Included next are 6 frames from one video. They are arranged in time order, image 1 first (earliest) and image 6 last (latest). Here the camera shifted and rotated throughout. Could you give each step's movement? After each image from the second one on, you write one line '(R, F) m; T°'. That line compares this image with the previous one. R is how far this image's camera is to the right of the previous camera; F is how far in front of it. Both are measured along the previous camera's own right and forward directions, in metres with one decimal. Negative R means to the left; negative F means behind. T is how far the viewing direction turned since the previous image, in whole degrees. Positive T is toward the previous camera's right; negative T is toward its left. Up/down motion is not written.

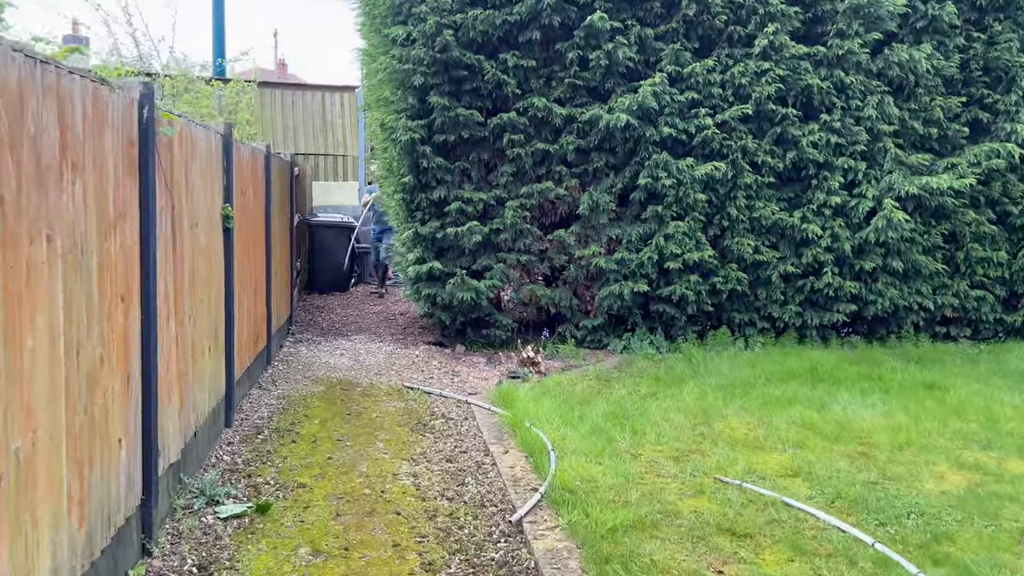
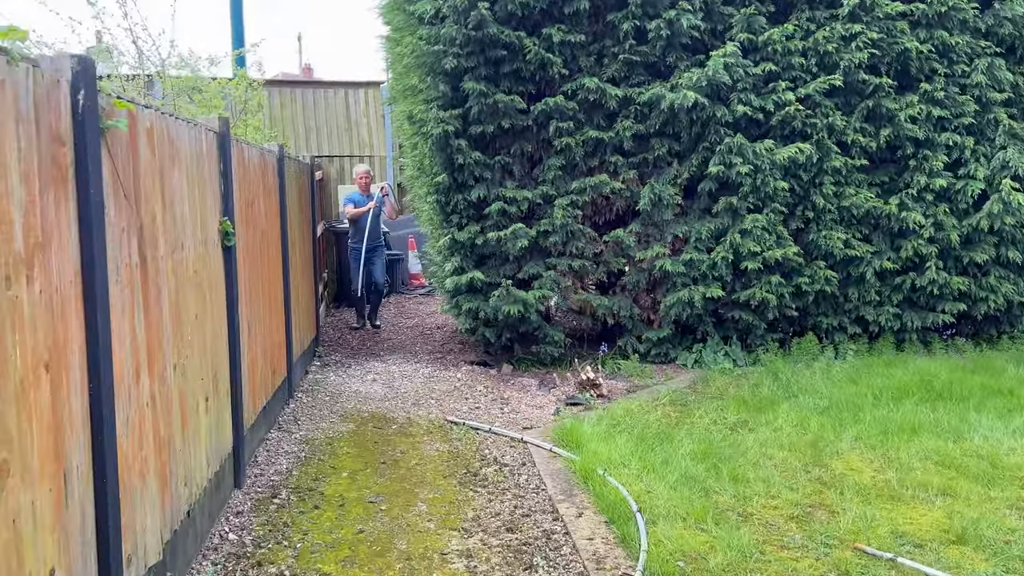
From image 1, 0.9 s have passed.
(-0.2, +1.0) m; -2°
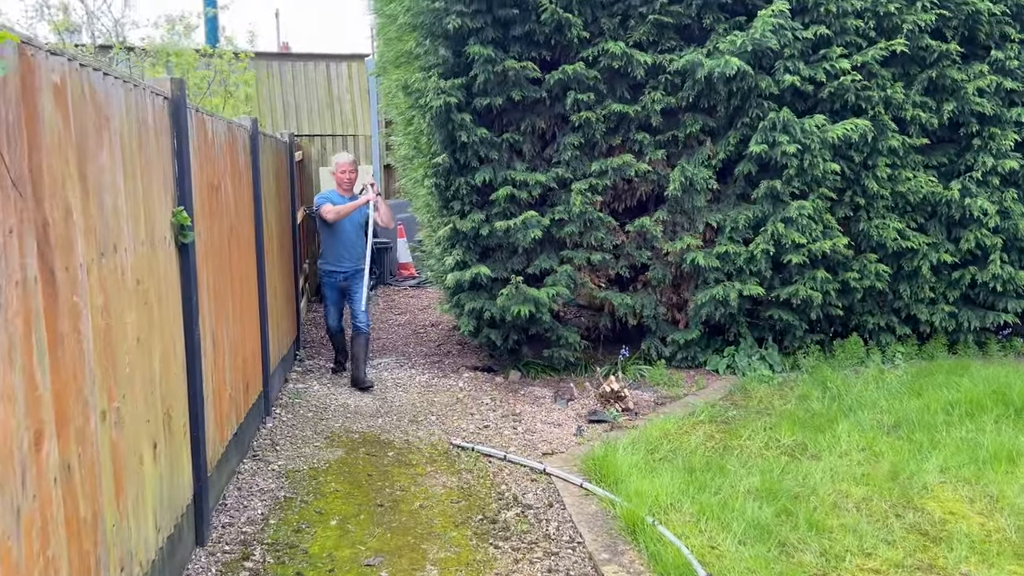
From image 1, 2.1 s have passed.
(-0.2, +0.9) m; +1°
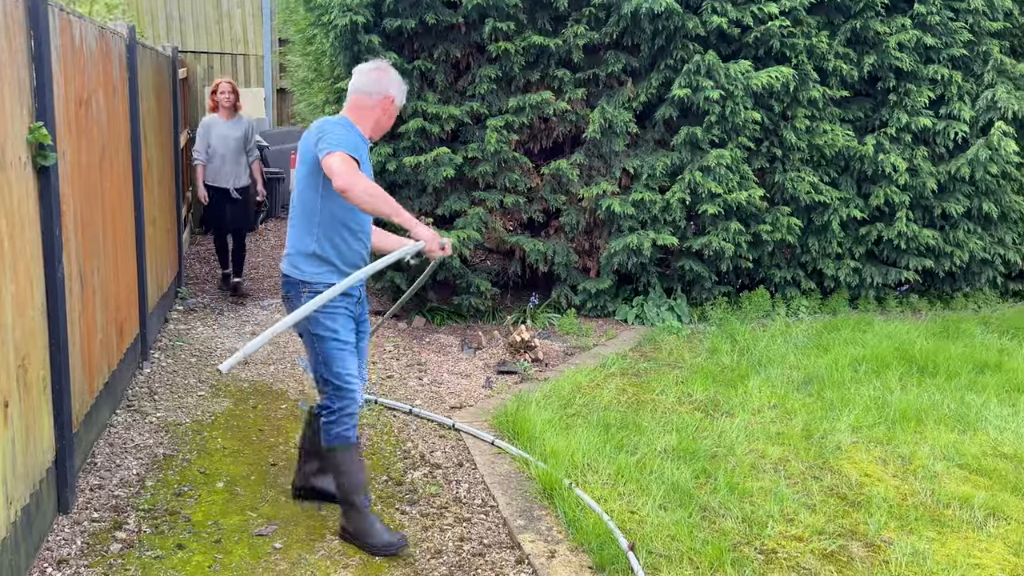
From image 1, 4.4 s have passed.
(-0.1, +0.3) m; +7°
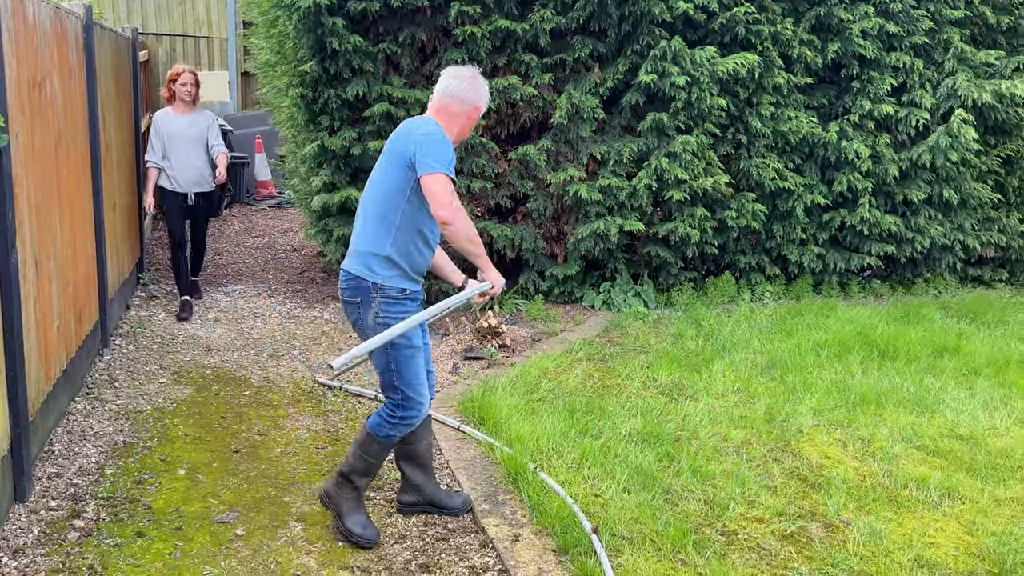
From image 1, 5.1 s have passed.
(0.0, 0.0) m; +2°
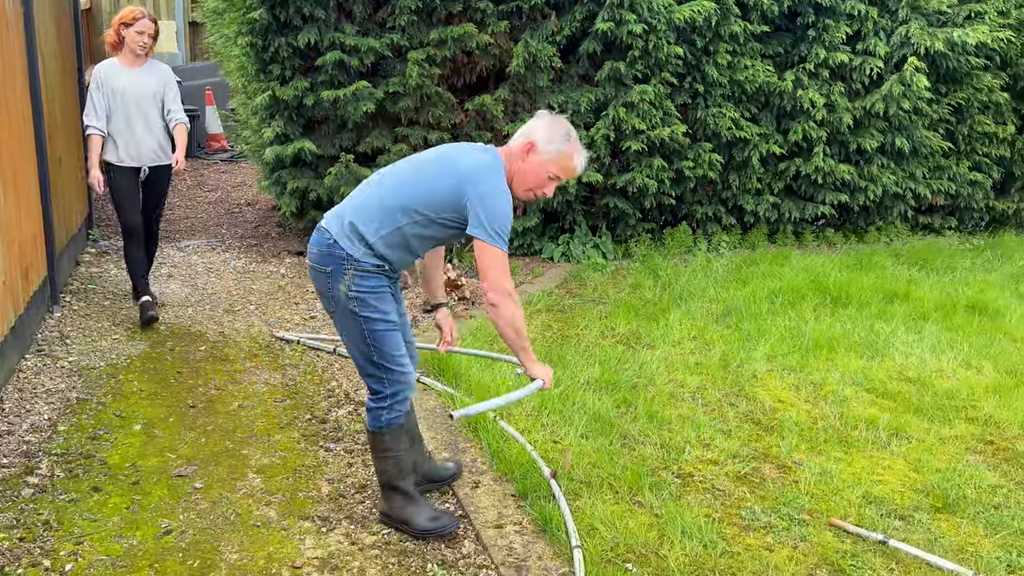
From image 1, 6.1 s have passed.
(0.0, 0.0) m; +3°
